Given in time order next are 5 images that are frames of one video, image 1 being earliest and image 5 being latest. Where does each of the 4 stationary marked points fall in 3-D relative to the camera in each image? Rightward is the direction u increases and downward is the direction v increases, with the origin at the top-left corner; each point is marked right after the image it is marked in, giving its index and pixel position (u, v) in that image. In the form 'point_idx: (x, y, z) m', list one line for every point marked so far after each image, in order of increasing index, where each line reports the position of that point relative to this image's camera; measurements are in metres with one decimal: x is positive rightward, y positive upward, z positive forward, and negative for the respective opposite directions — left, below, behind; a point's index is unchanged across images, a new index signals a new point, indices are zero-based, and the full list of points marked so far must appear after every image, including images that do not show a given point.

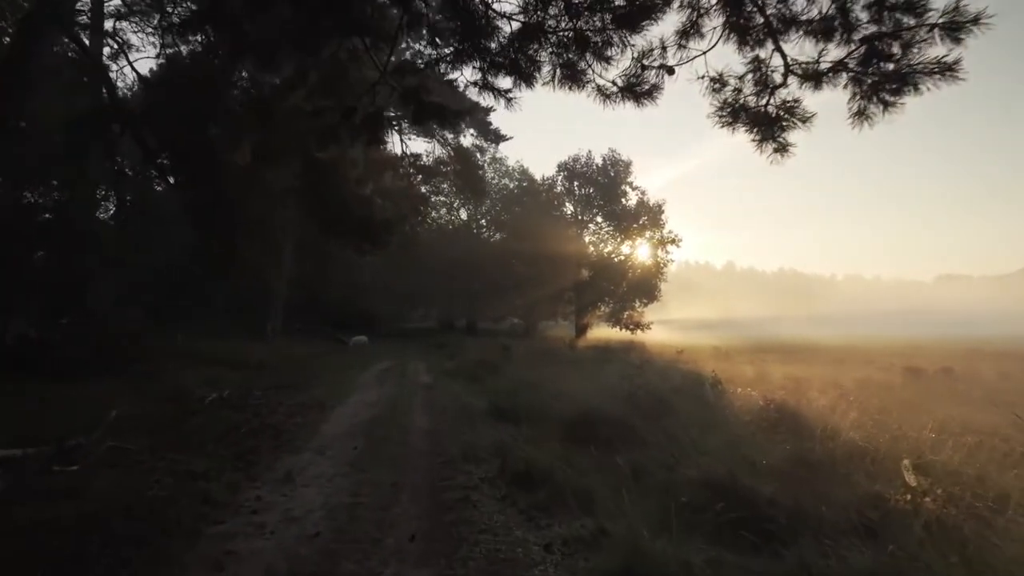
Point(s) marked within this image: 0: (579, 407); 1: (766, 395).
0: (+1.3, -2.3, +13.0) m
1: (+6.0, -2.6, +16.1) m
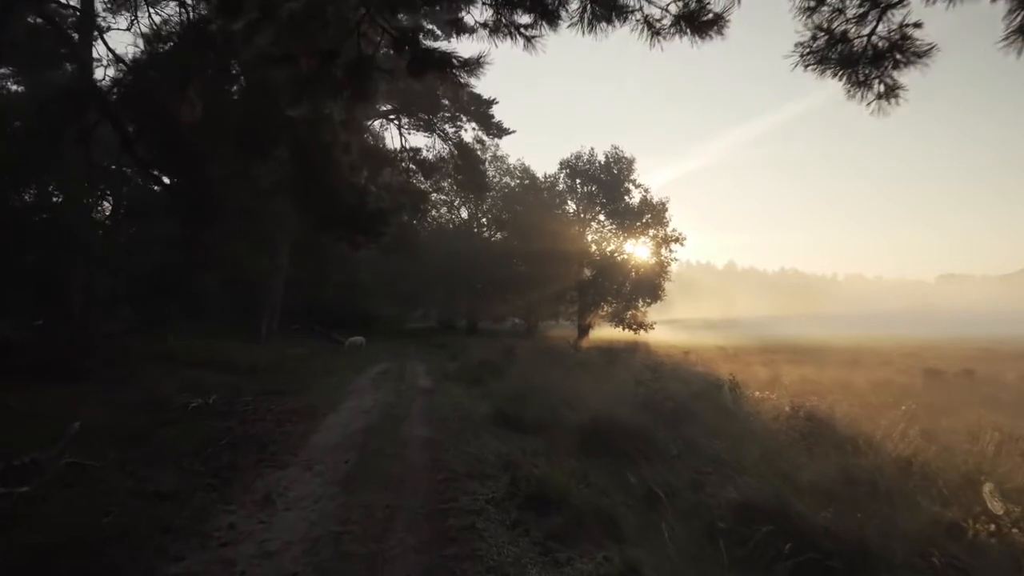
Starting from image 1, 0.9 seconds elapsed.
0: (+1.4, -2.2, +12.0) m
1: (+6.1, -2.6, +15.1) m
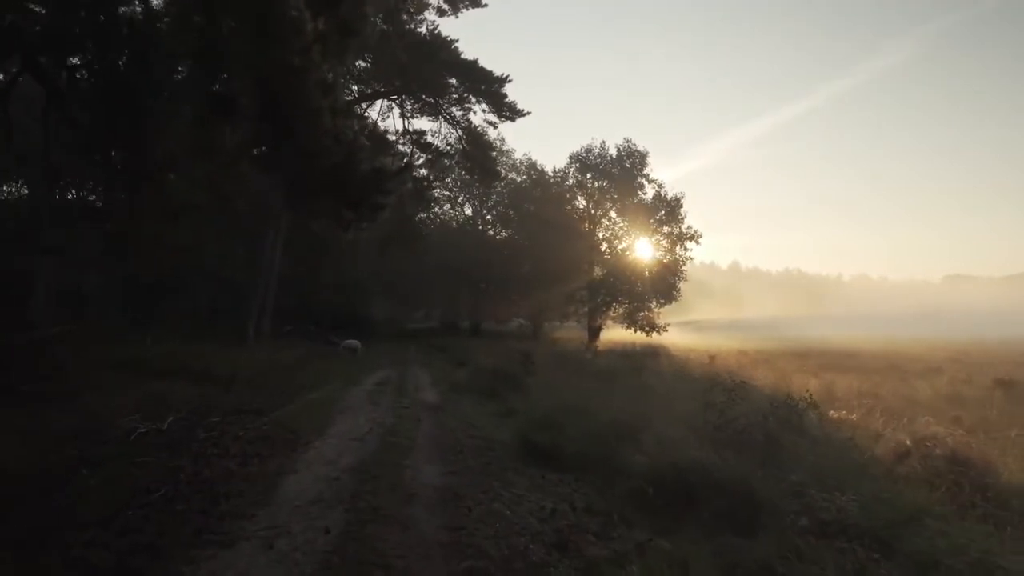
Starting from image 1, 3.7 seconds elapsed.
0: (+2.0, -2.2, +9.0) m
1: (+6.7, -2.5, +12.1) m
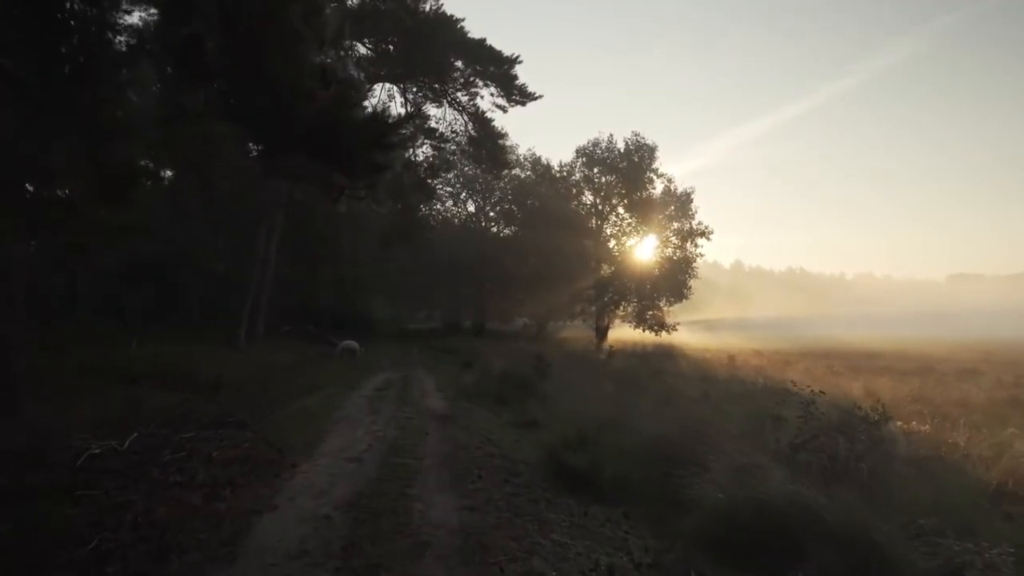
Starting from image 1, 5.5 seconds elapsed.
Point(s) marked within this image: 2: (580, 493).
0: (+2.3, -2.1, +7.1) m
1: (+7.0, -2.4, +10.3) m
2: (+0.8, -2.4, +8.2) m
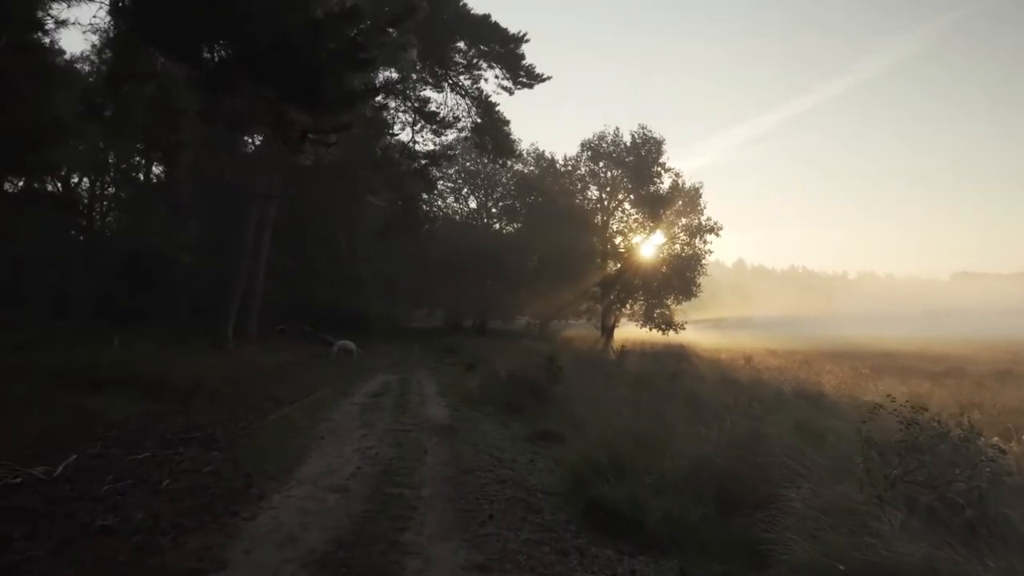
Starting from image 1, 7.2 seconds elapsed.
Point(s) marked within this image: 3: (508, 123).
0: (+2.5, -2.0, +5.3) m
1: (+7.3, -2.3, +8.4) m
2: (+1.0, -2.3, +6.4) m
3: (+0.1, +4.6, +17.6) m
